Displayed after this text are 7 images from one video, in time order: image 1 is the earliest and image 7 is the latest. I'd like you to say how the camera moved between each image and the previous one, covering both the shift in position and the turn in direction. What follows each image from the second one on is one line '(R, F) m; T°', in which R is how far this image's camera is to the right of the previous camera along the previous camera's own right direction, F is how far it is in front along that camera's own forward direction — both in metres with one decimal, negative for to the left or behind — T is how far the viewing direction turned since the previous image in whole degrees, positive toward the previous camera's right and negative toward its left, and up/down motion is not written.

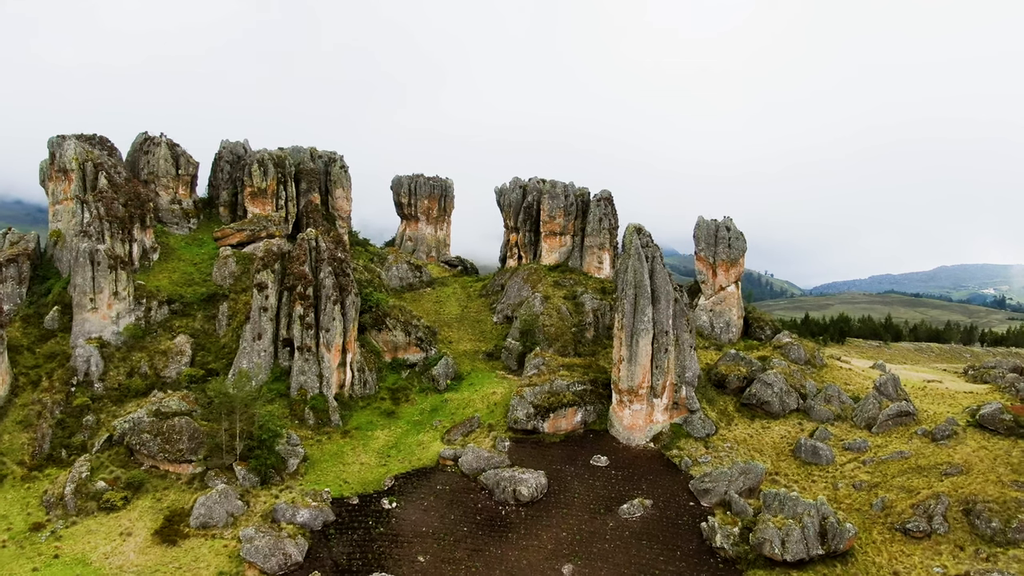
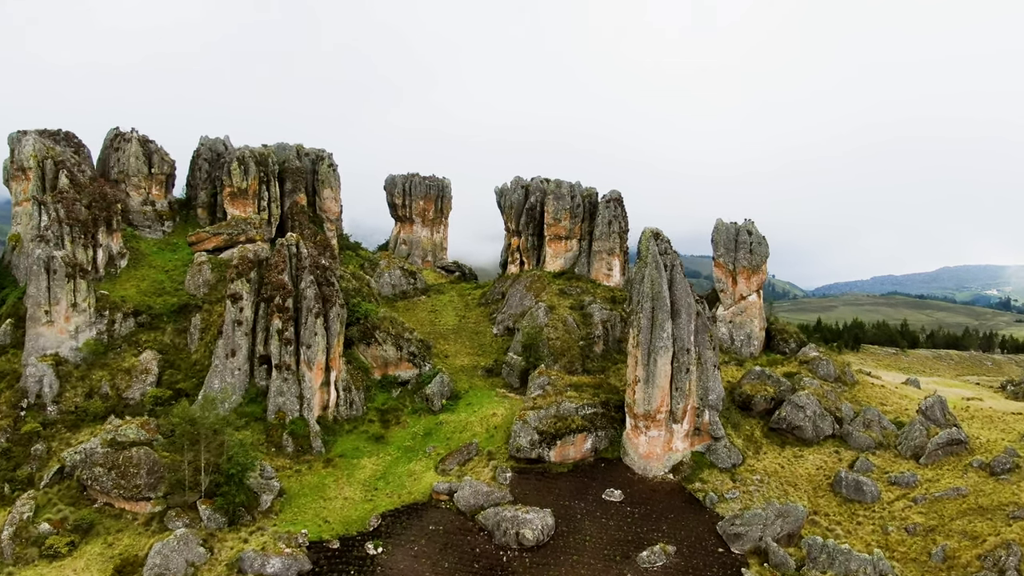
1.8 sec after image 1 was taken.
(-0.1, +4.1) m; 0°
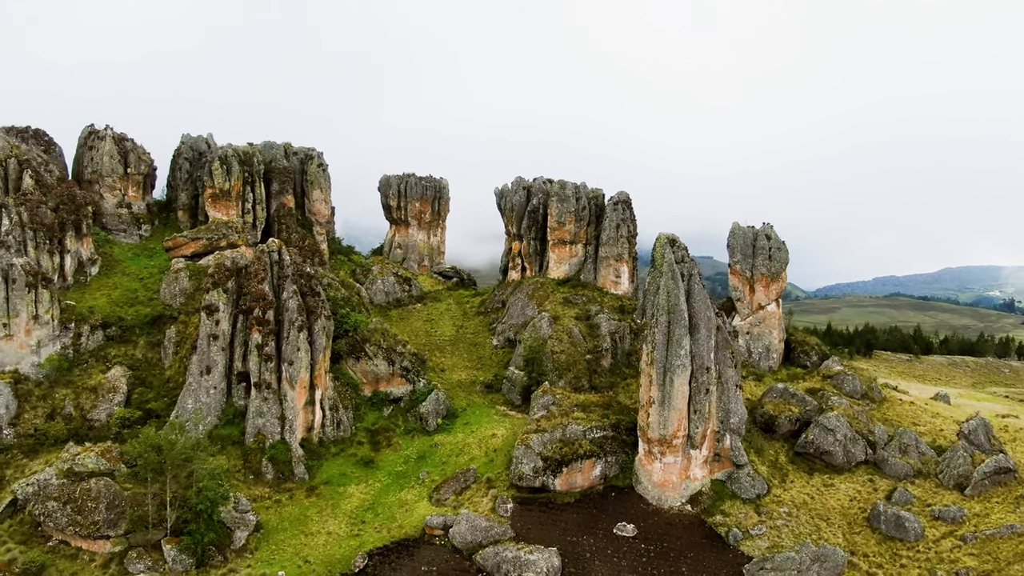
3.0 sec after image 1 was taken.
(-0.1, +3.1) m; 0°
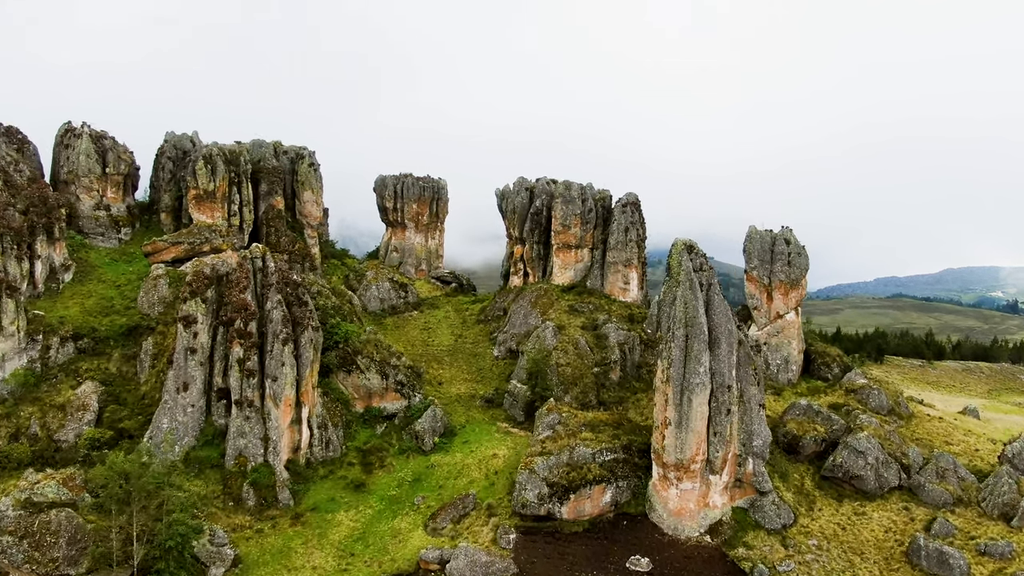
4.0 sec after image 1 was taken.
(-0.1, +2.6) m; 0°
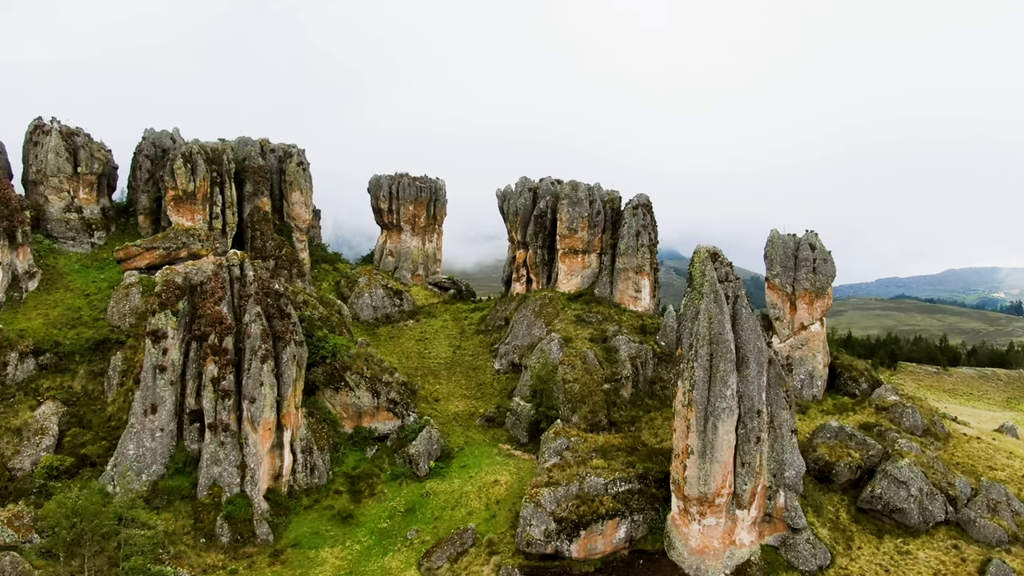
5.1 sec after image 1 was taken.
(-0.2, +3.0) m; 0°
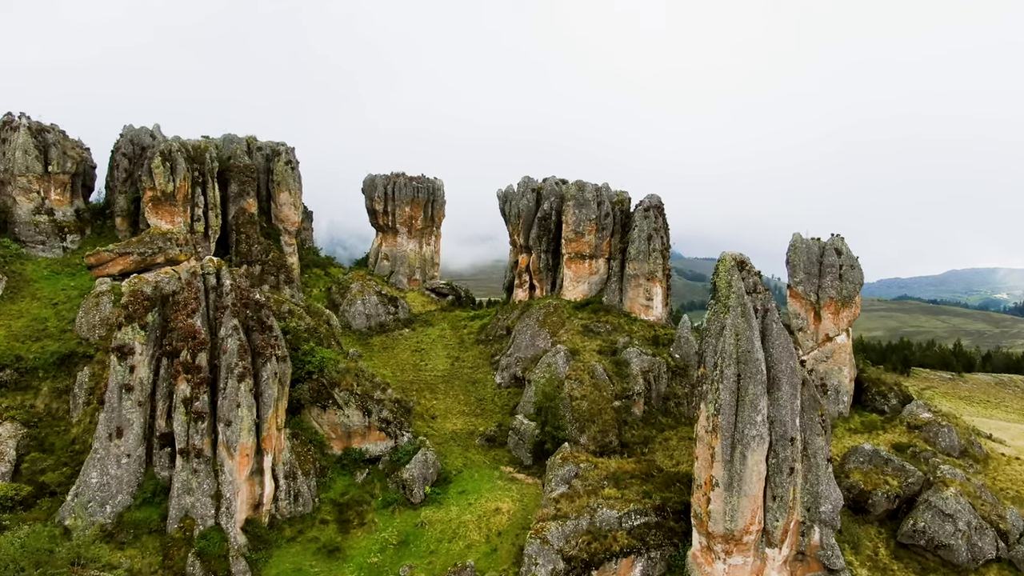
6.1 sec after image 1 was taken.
(-0.1, +2.7) m; 0°
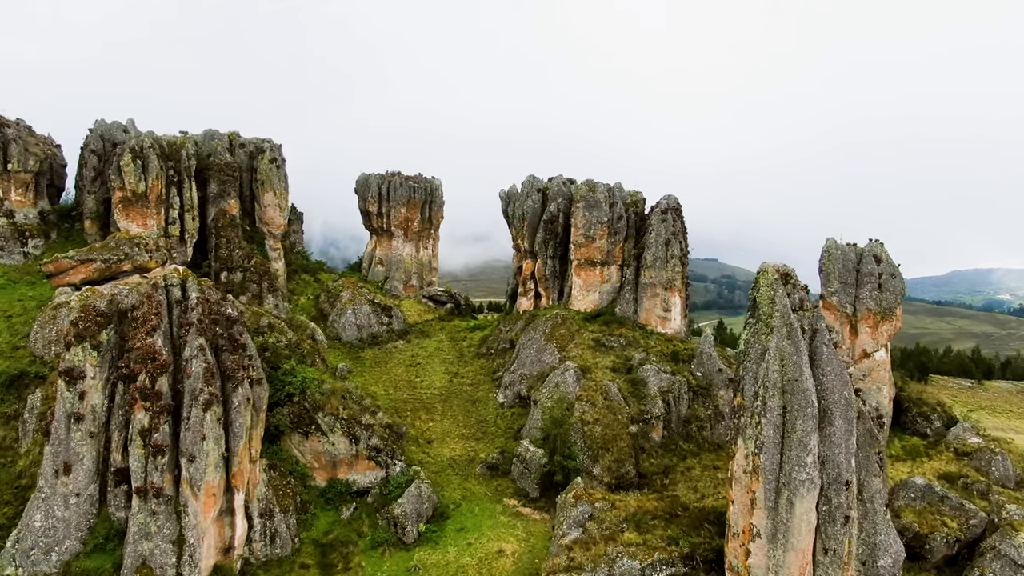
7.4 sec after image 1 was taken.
(-0.2, +3.2) m; 0°
